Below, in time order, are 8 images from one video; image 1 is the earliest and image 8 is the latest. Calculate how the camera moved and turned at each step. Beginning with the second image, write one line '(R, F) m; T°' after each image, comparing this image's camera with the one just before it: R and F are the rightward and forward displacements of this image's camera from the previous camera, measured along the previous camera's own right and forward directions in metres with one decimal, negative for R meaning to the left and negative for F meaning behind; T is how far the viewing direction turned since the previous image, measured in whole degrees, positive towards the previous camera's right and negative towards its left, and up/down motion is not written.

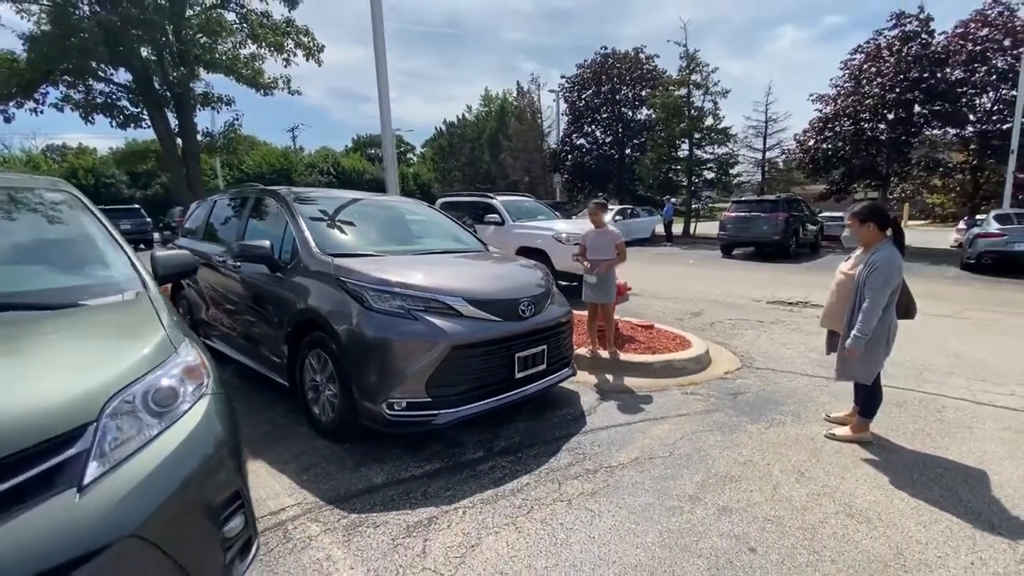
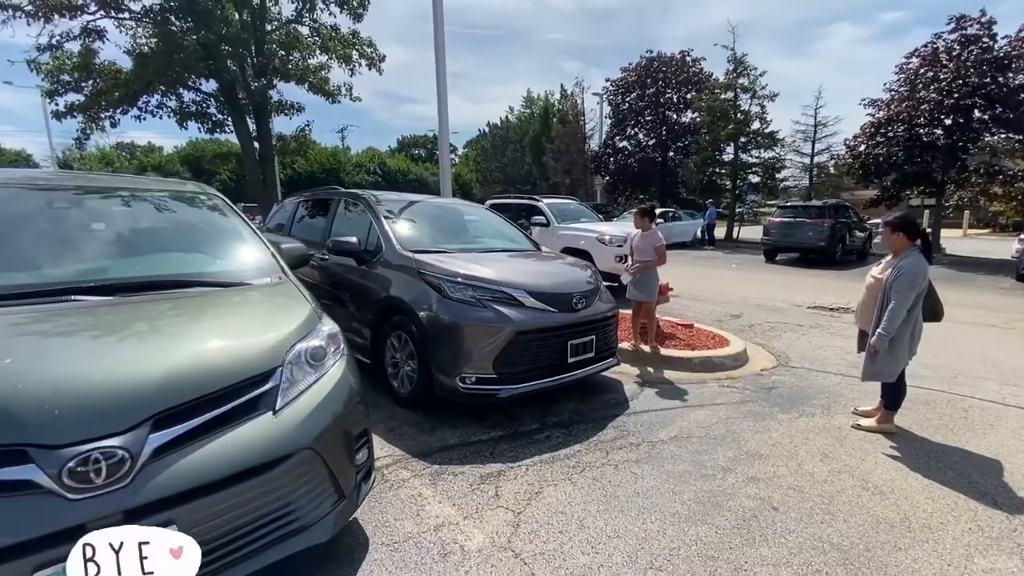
(-0.2, -0.6) m; -4°
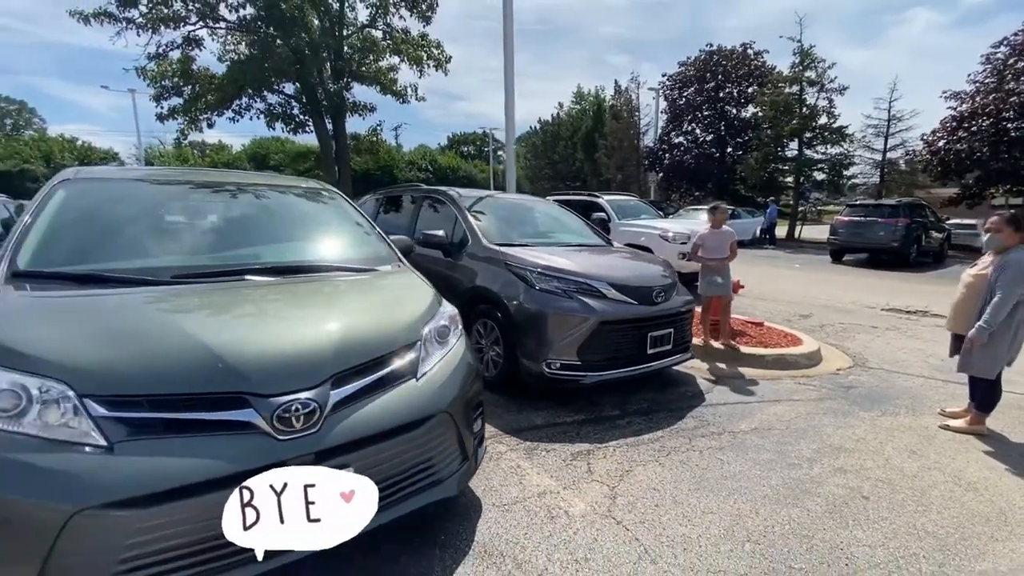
(-0.4, -0.3) m; -5°
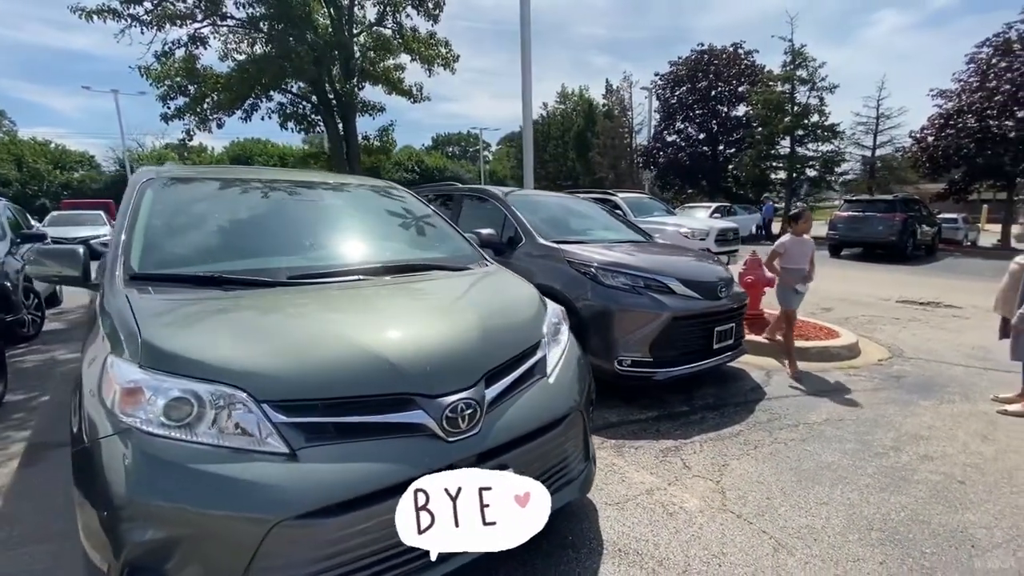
(-0.7, +0.1) m; +2°
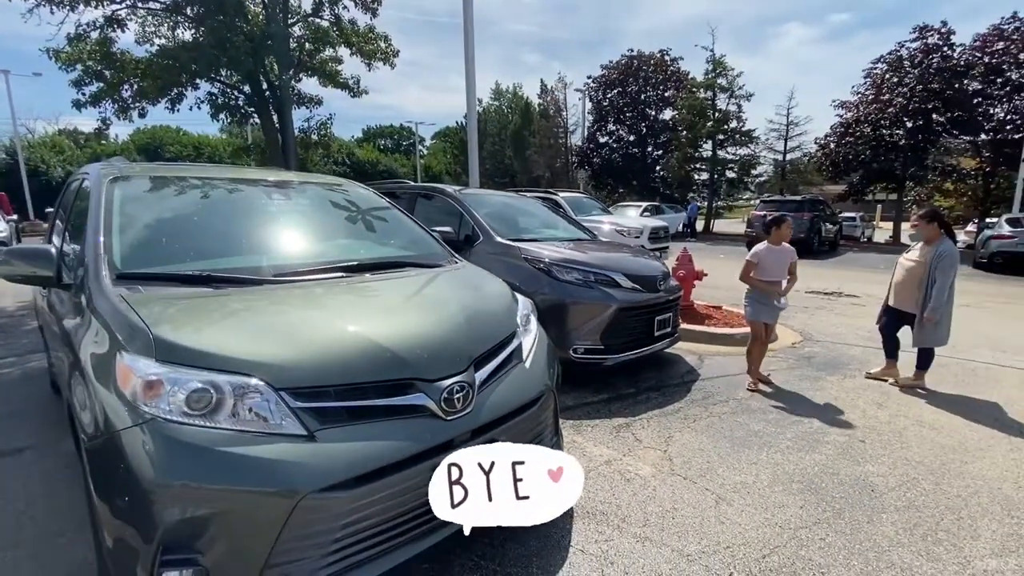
(-0.2, -0.2) m; +7°
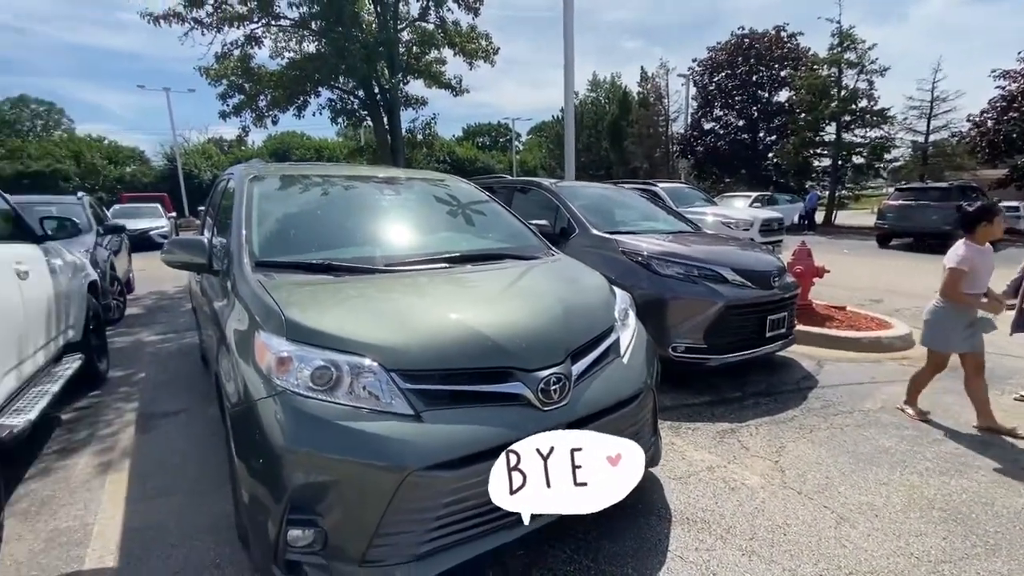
(0.0, 0.0) m; -11°
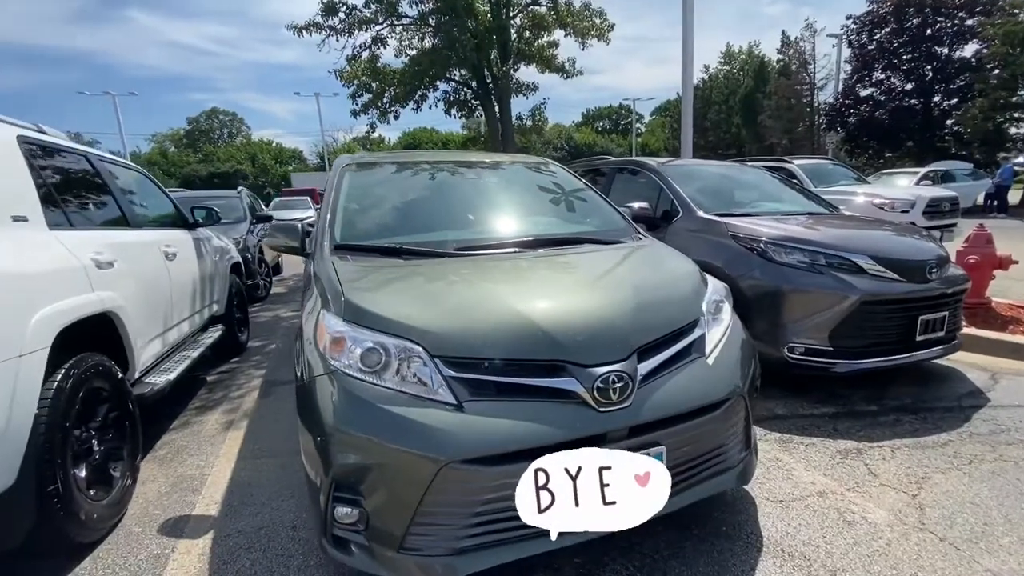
(+0.3, +0.2) m; -14°
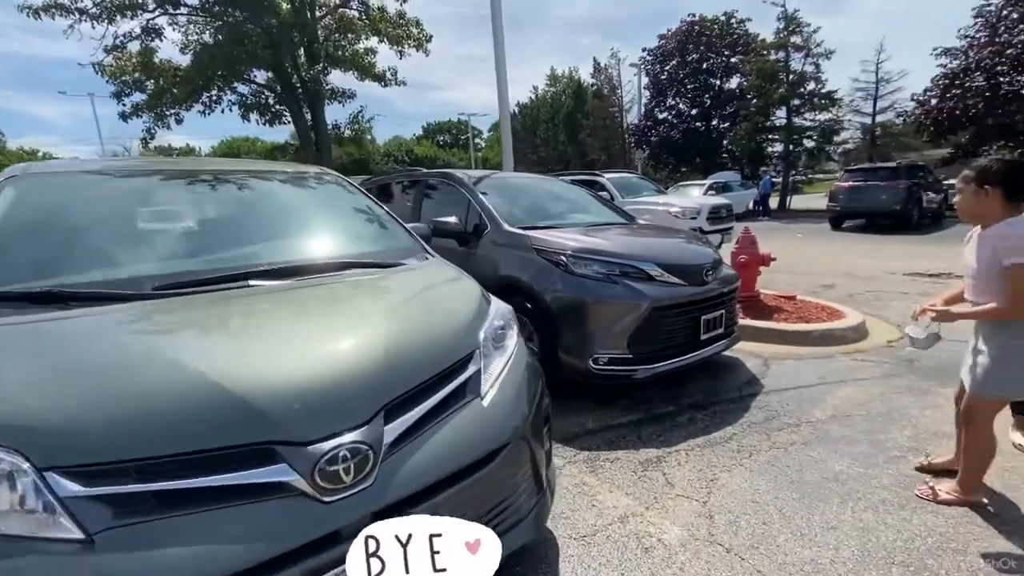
(+0.5, +0.4) m; +17°
